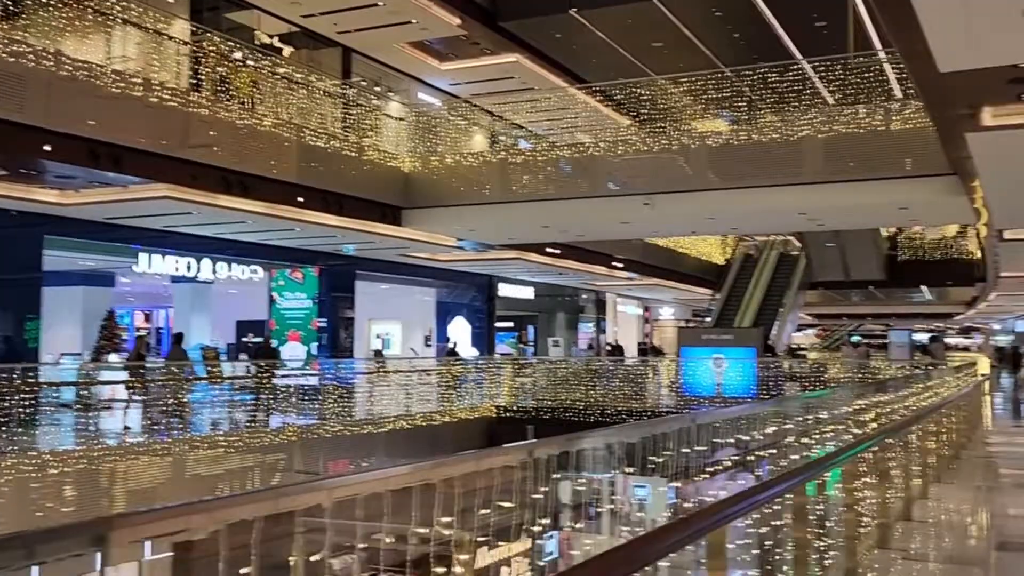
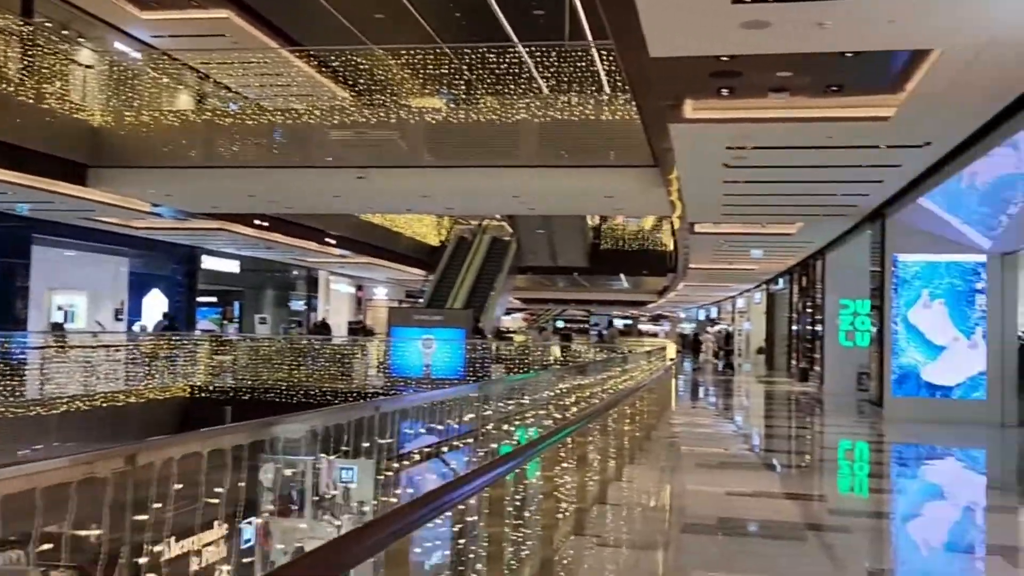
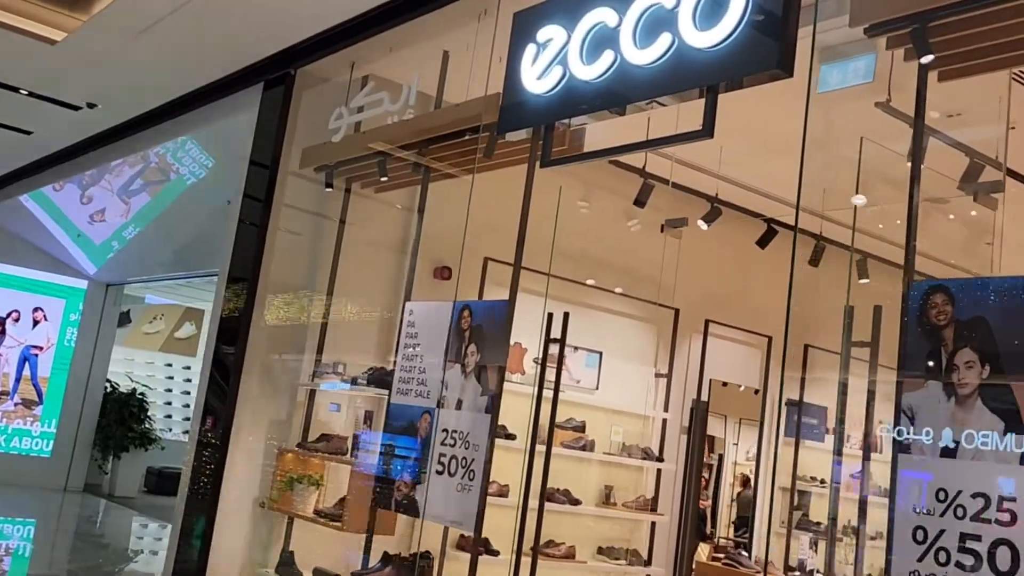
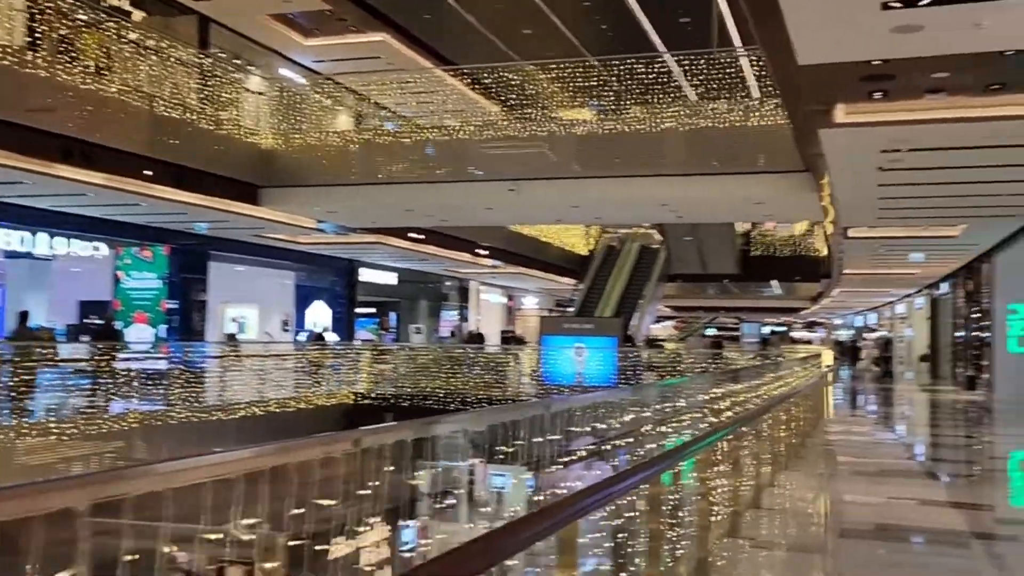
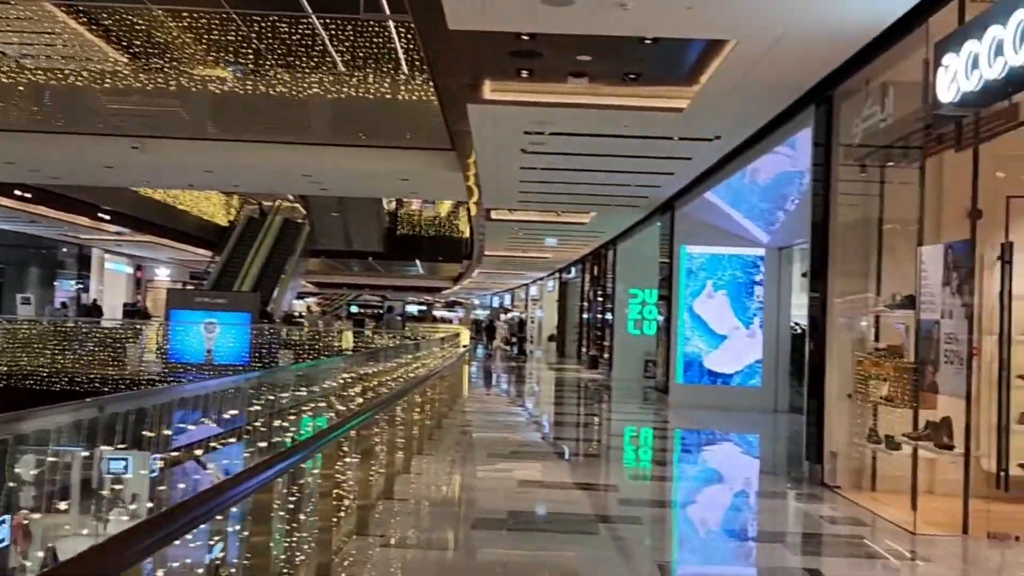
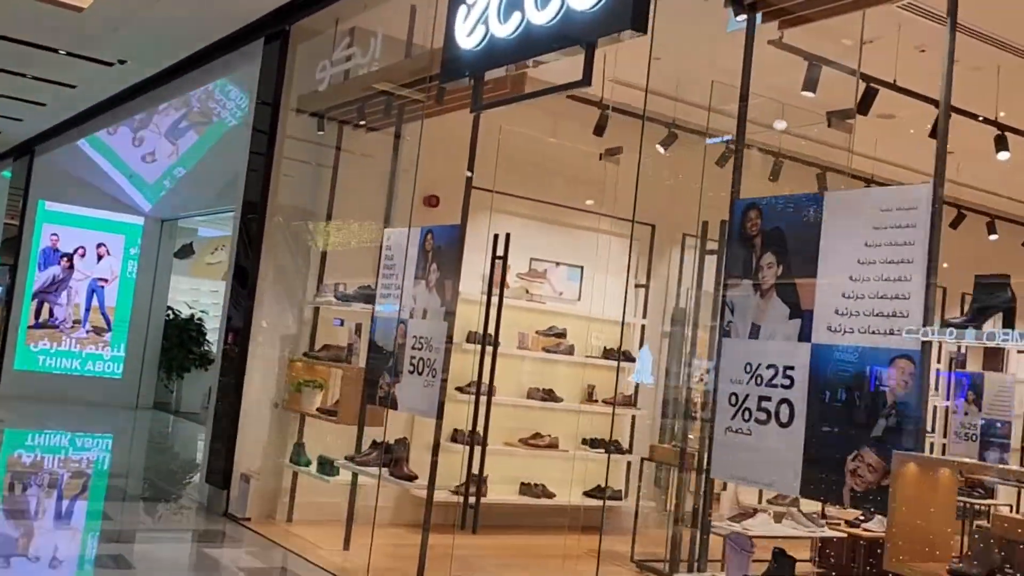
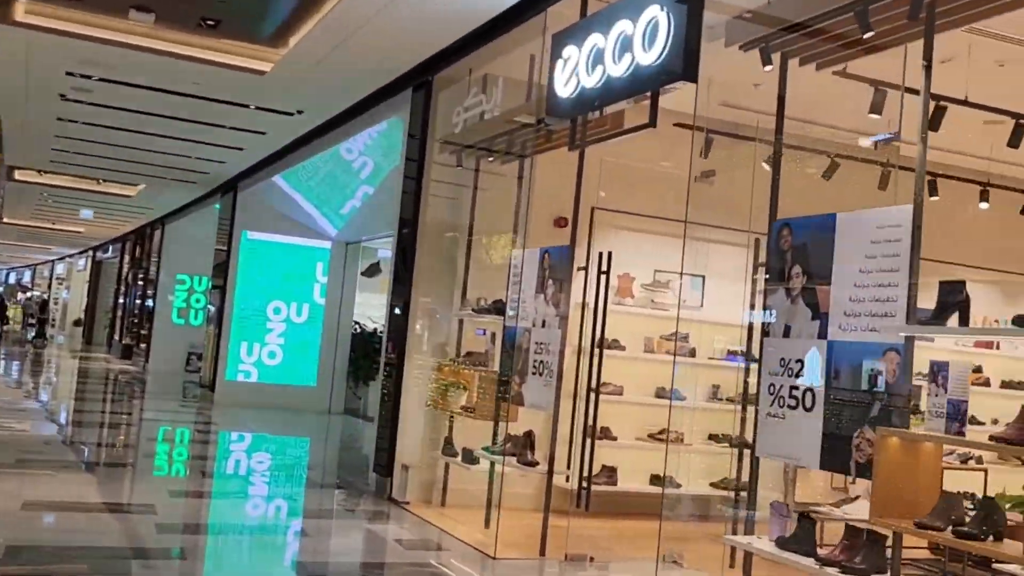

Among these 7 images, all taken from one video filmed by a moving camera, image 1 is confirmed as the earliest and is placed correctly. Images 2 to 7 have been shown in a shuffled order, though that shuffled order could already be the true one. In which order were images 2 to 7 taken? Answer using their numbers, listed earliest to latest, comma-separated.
4, 2, 5, 7, 6, 3
